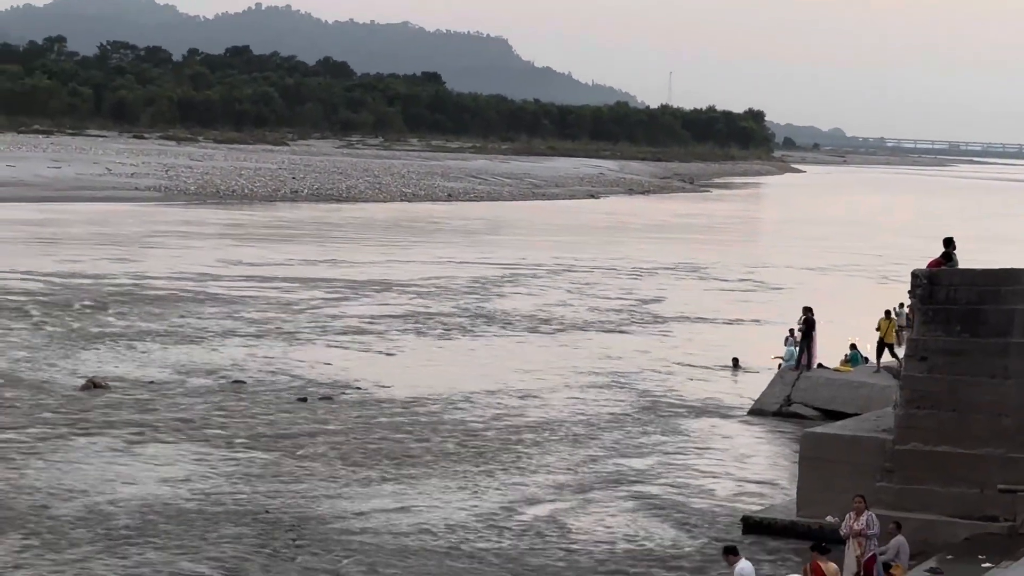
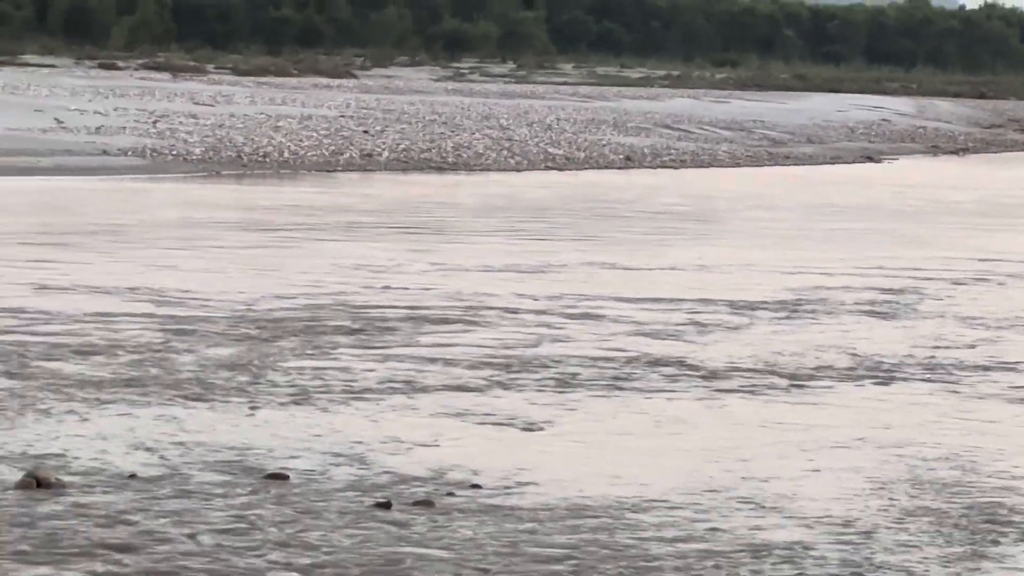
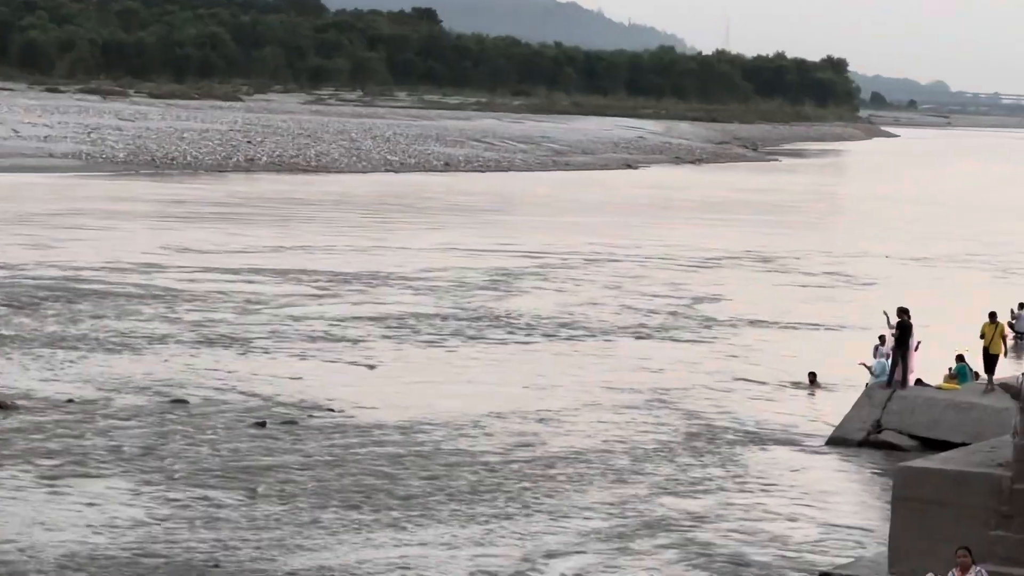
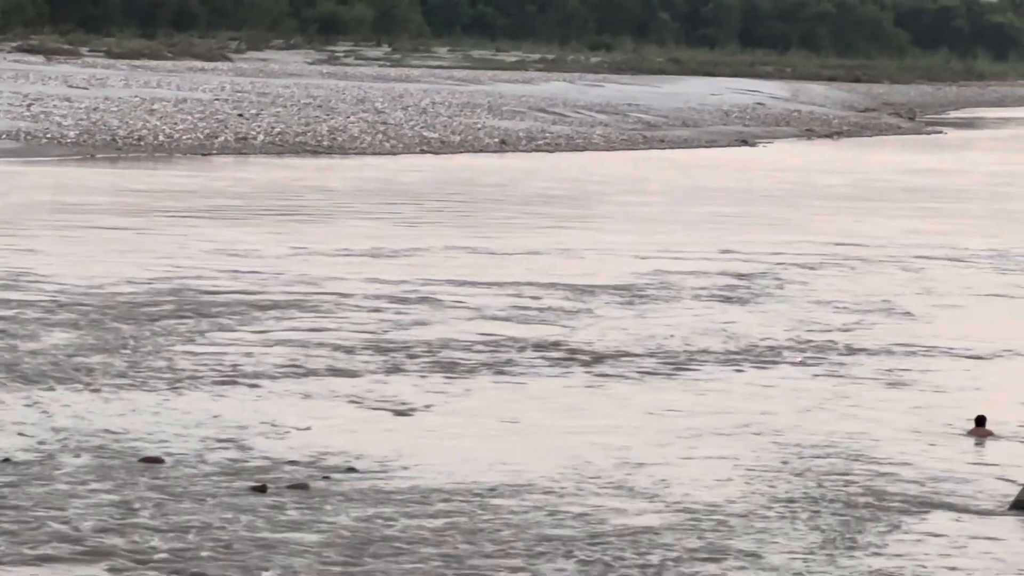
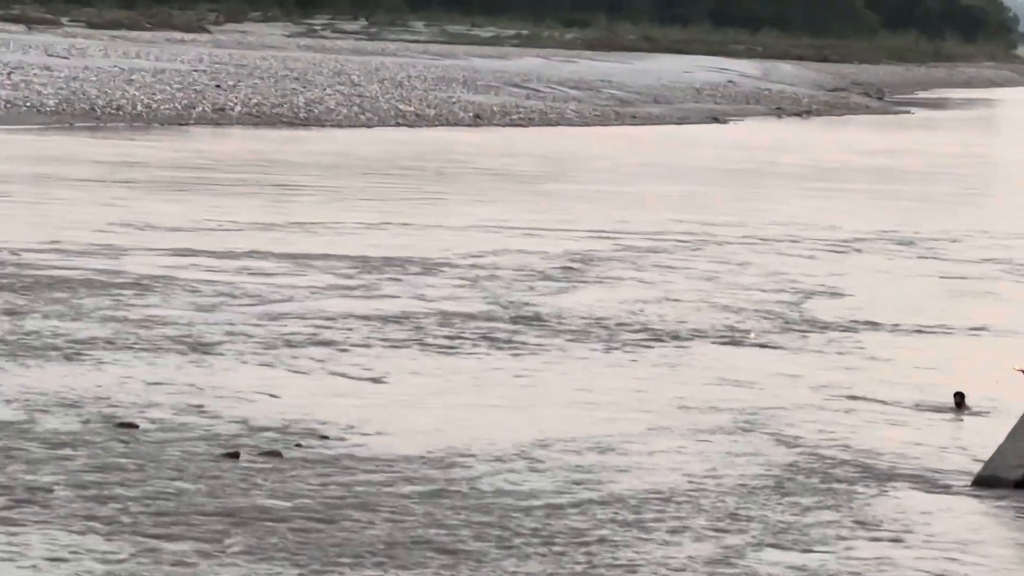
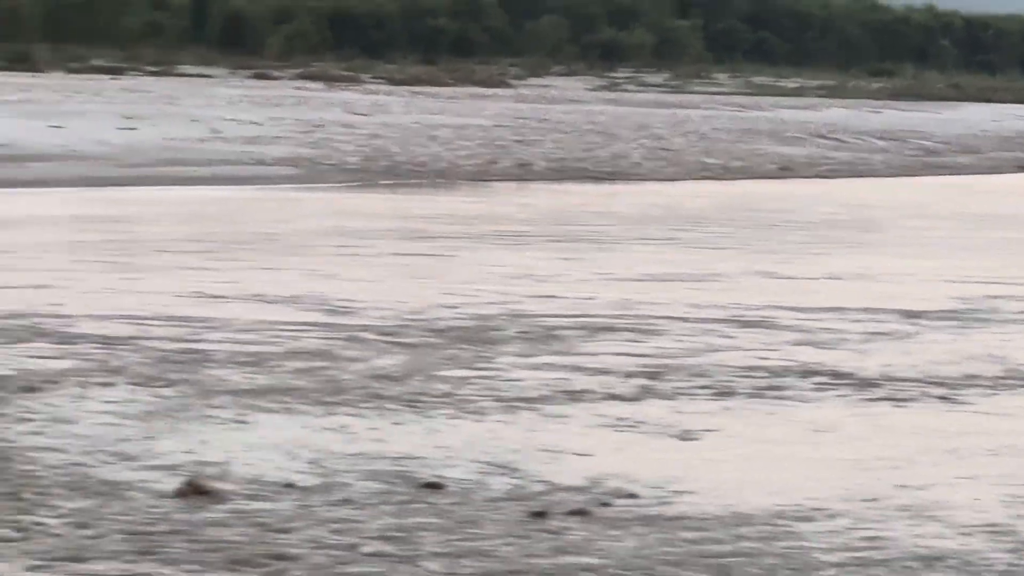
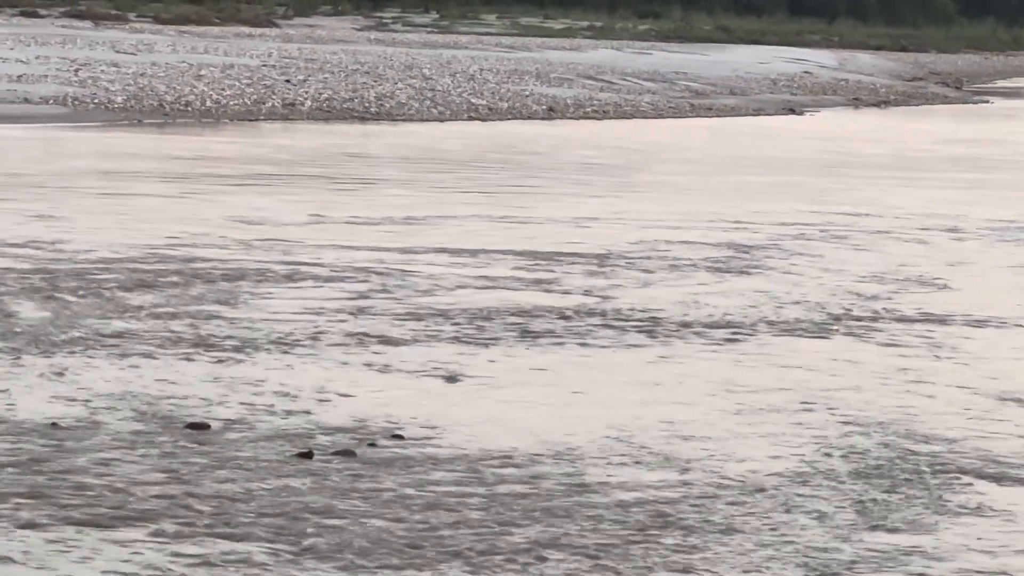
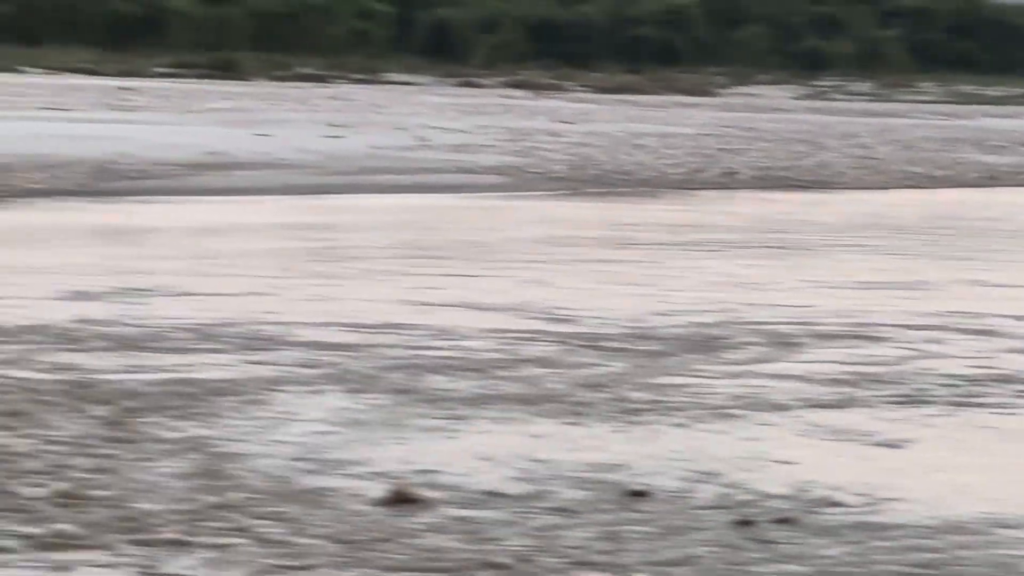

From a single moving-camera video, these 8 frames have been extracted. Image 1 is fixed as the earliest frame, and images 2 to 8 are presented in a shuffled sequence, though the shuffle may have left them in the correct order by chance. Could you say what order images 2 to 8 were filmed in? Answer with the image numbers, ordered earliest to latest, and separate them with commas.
3, 5, 7, 4, 2, 6, 8
